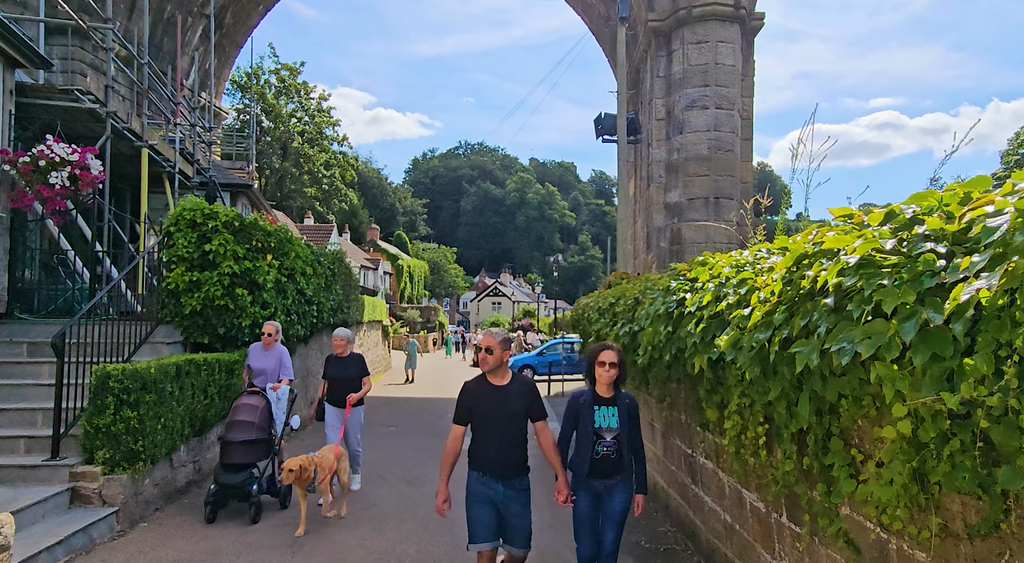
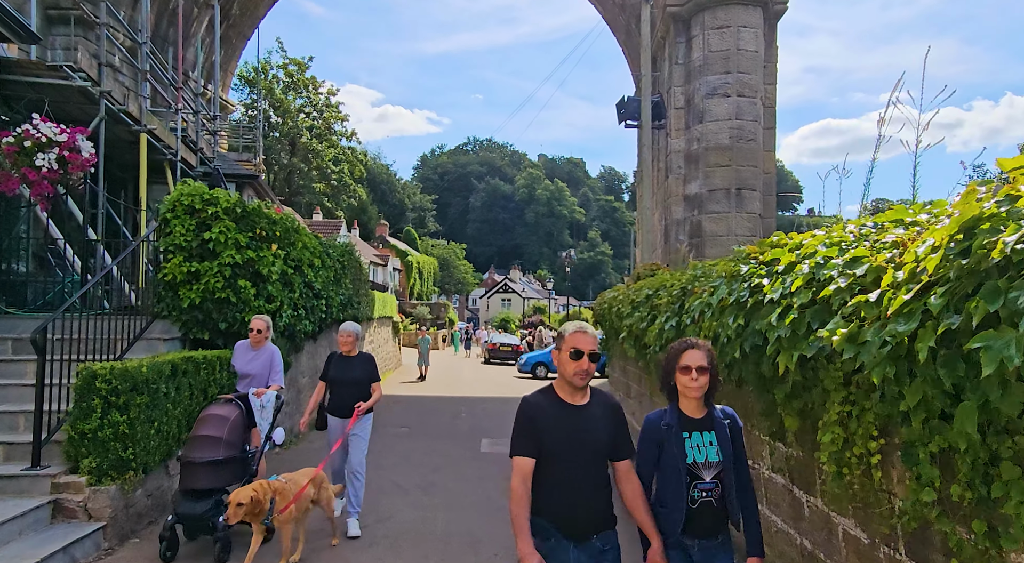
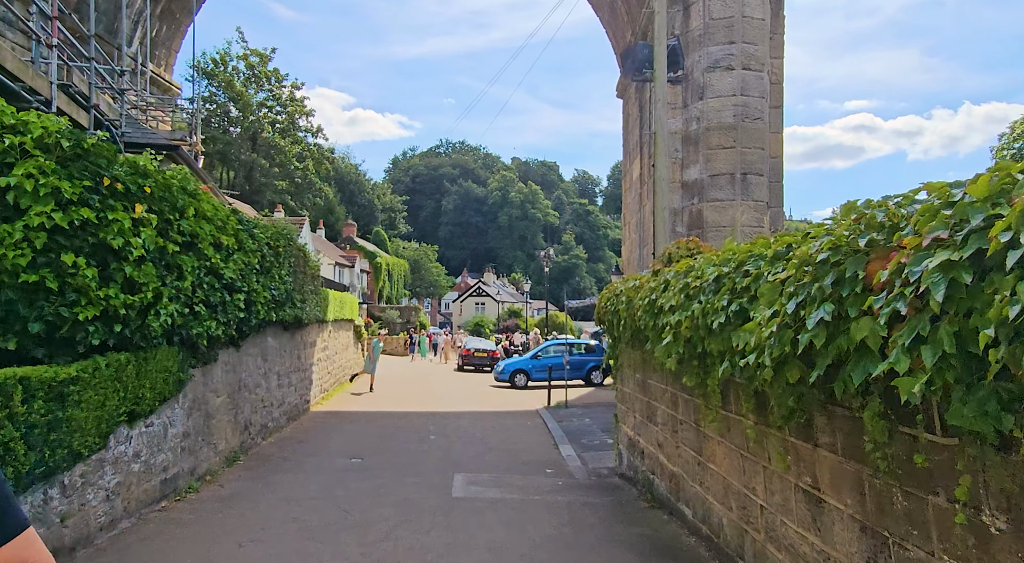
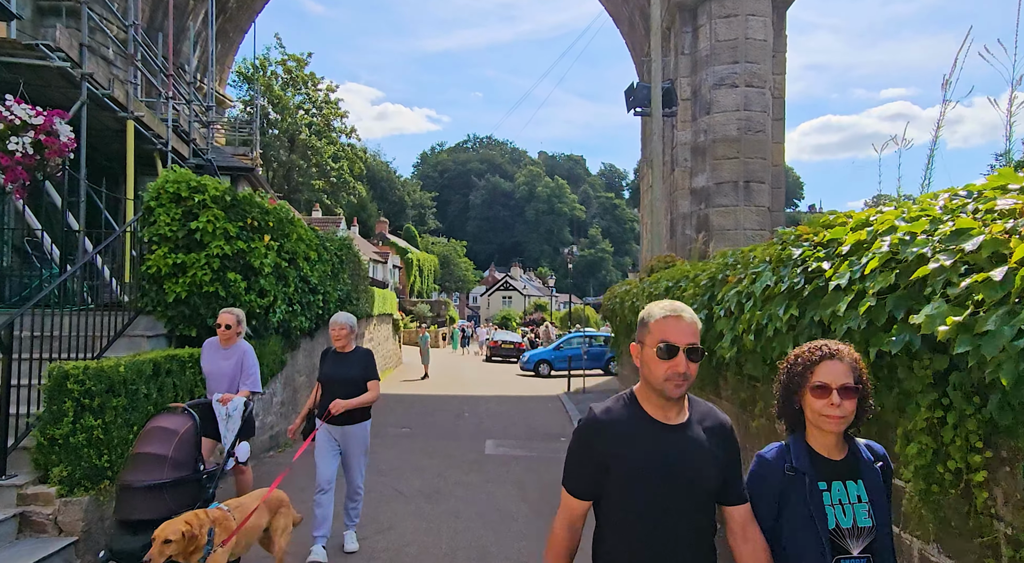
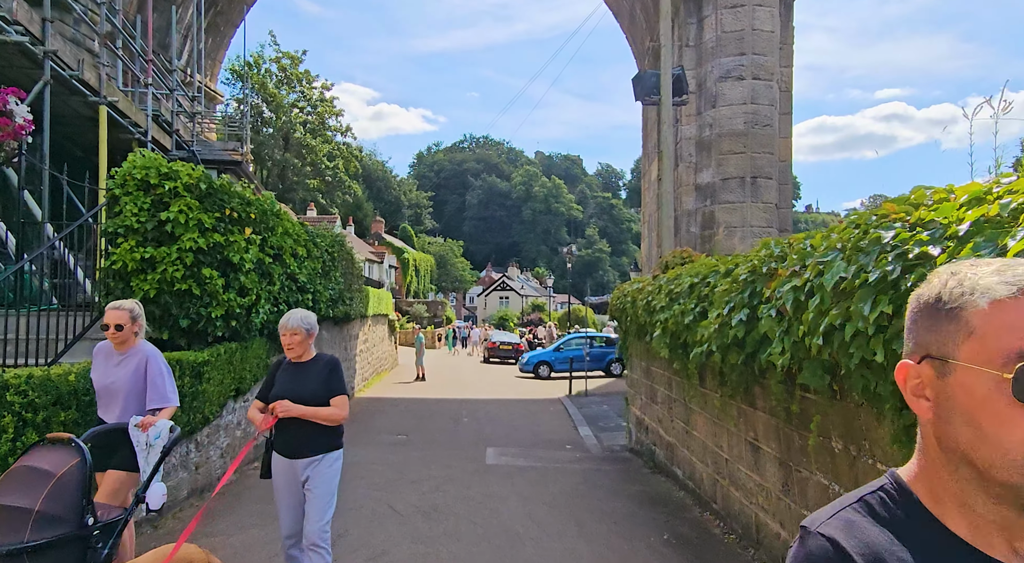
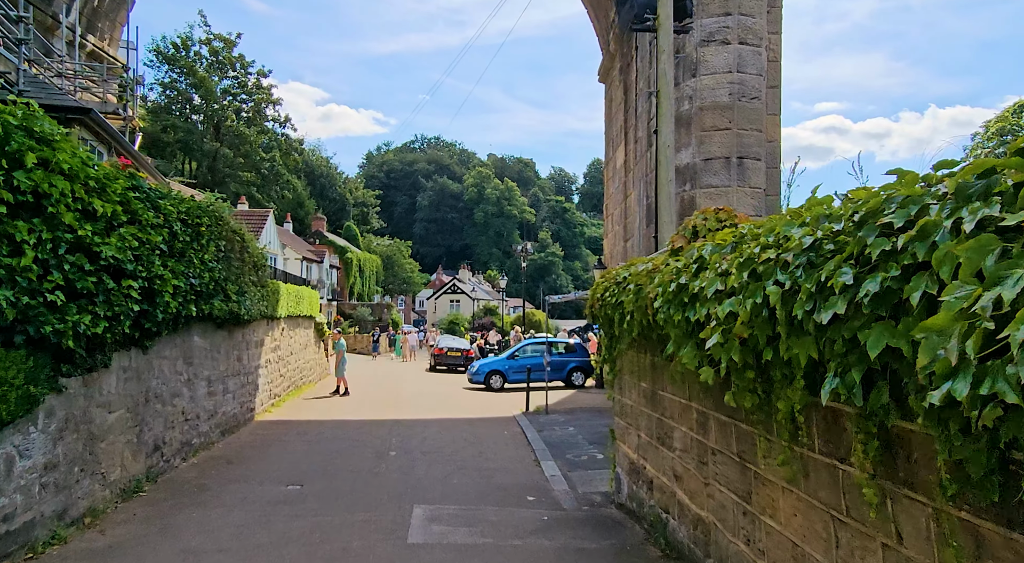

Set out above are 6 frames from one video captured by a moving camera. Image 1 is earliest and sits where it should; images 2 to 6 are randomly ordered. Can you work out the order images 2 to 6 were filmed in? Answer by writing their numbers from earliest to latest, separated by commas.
2, 4, 5, 3, 6
